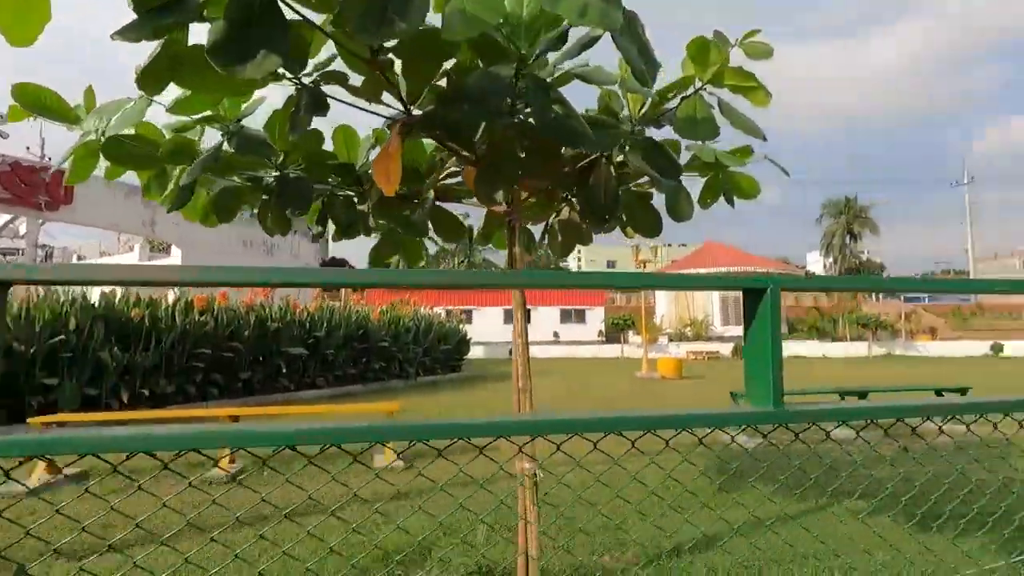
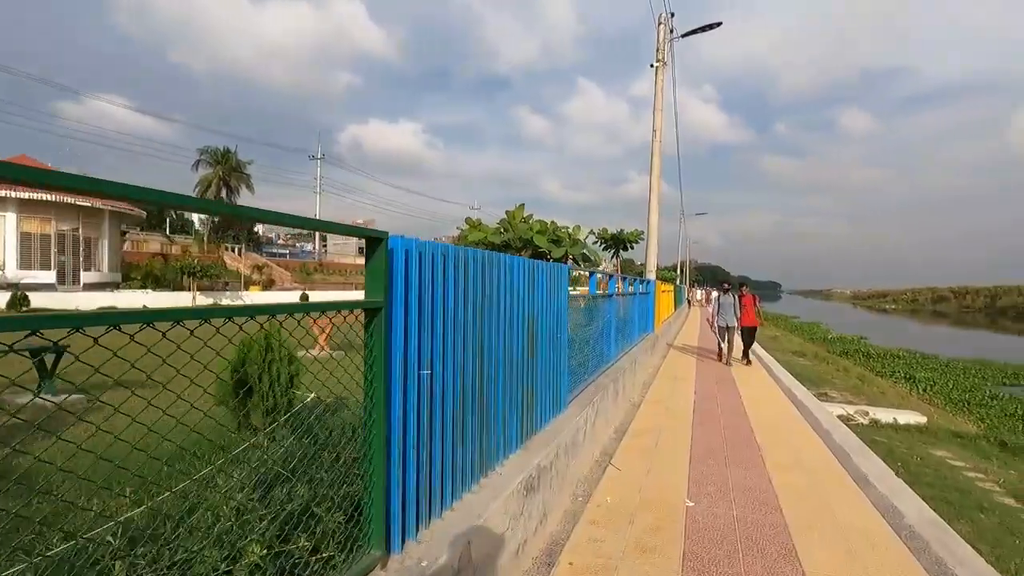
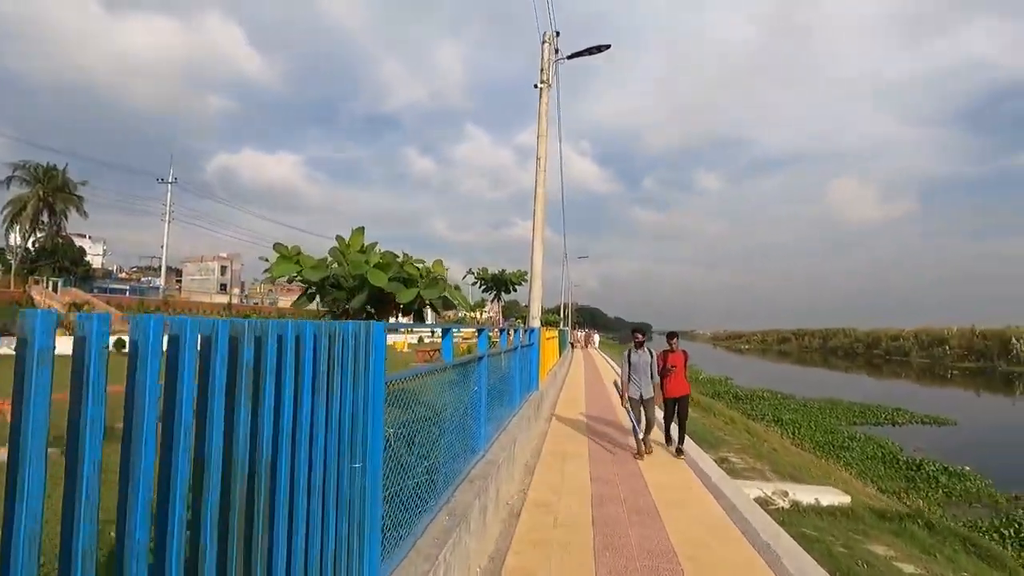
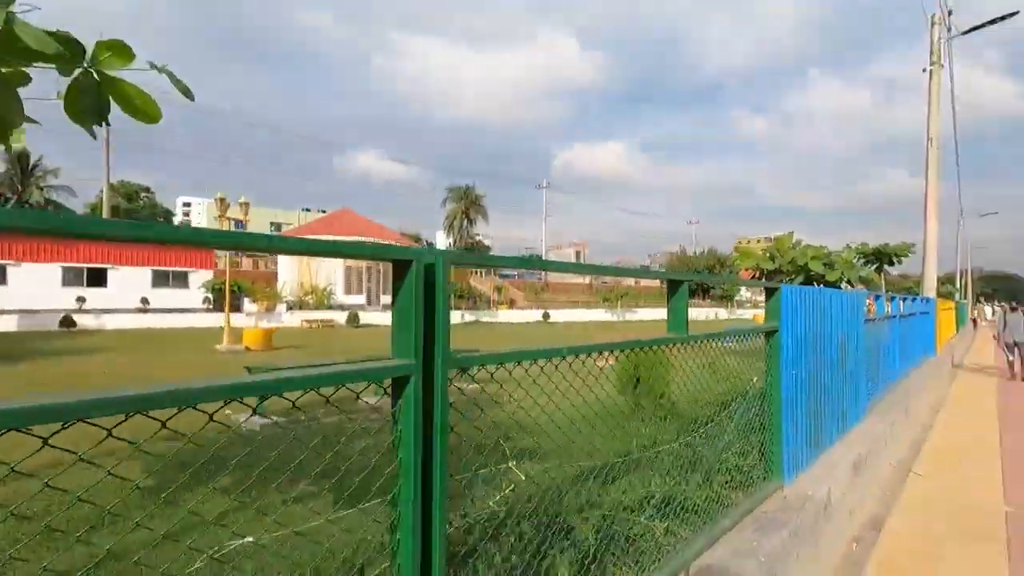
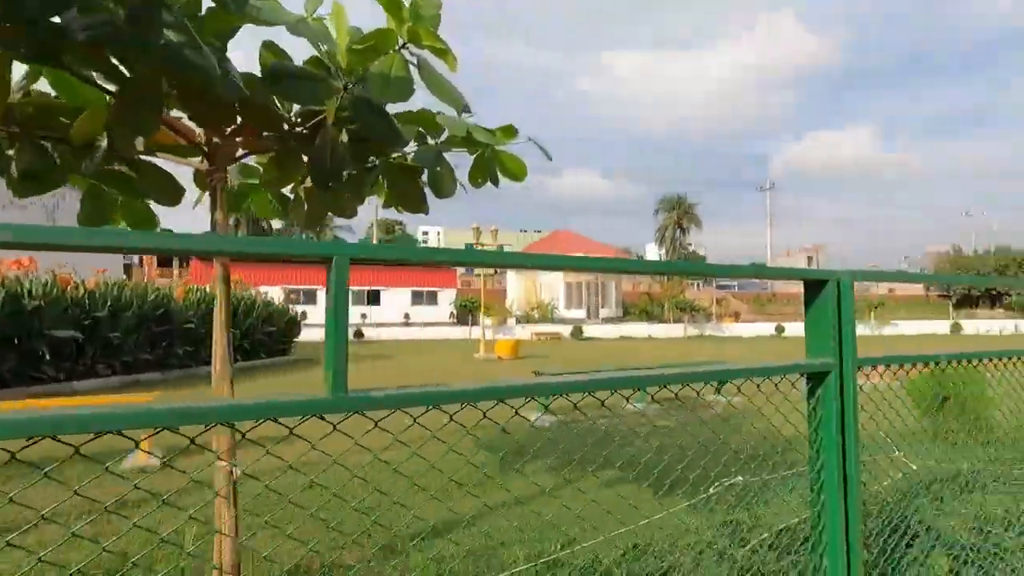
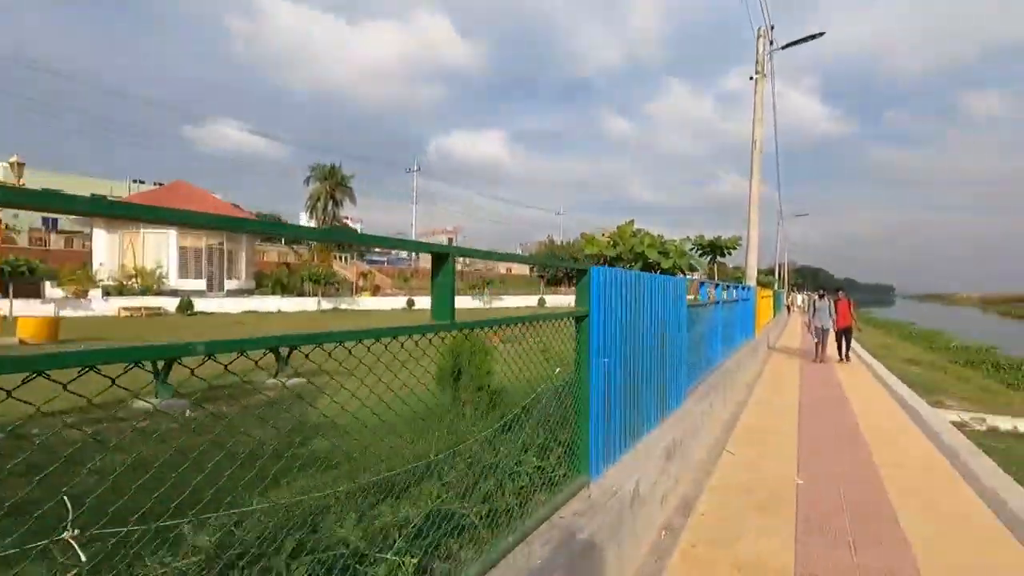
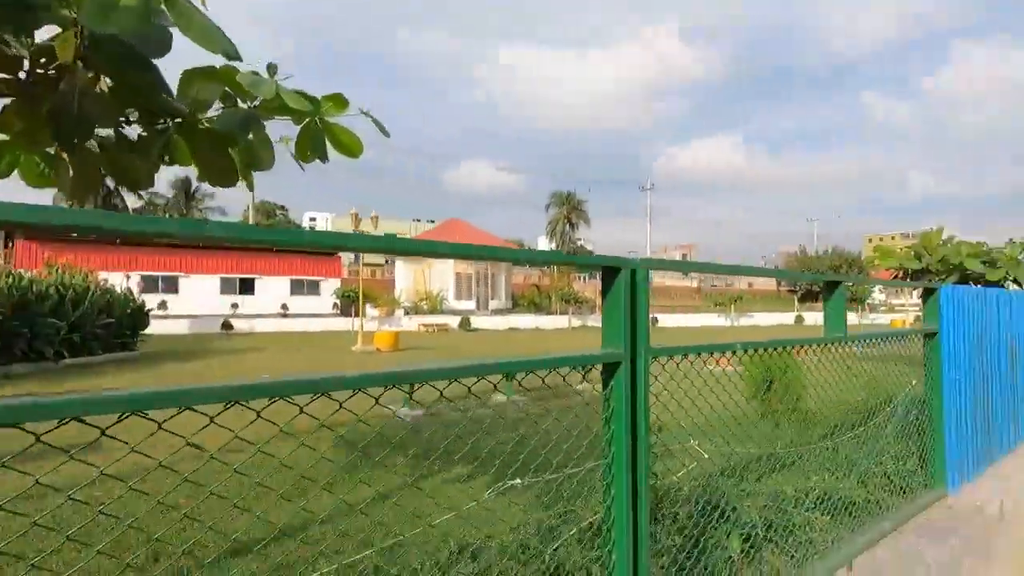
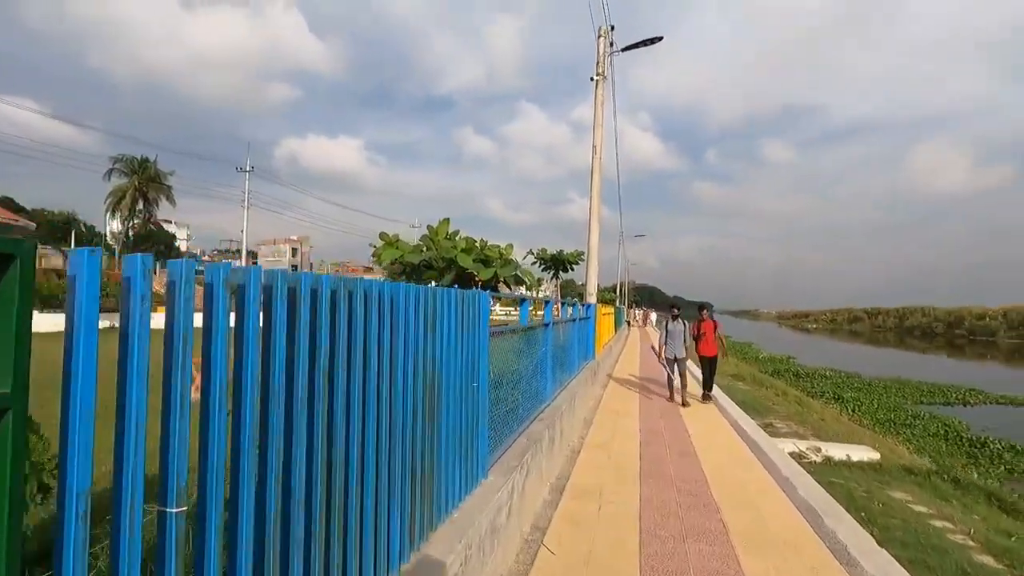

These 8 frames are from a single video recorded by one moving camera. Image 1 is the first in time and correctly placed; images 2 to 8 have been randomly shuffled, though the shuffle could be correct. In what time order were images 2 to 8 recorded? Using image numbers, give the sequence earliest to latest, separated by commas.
5, 7, 4, 6, 2, 8, 3
